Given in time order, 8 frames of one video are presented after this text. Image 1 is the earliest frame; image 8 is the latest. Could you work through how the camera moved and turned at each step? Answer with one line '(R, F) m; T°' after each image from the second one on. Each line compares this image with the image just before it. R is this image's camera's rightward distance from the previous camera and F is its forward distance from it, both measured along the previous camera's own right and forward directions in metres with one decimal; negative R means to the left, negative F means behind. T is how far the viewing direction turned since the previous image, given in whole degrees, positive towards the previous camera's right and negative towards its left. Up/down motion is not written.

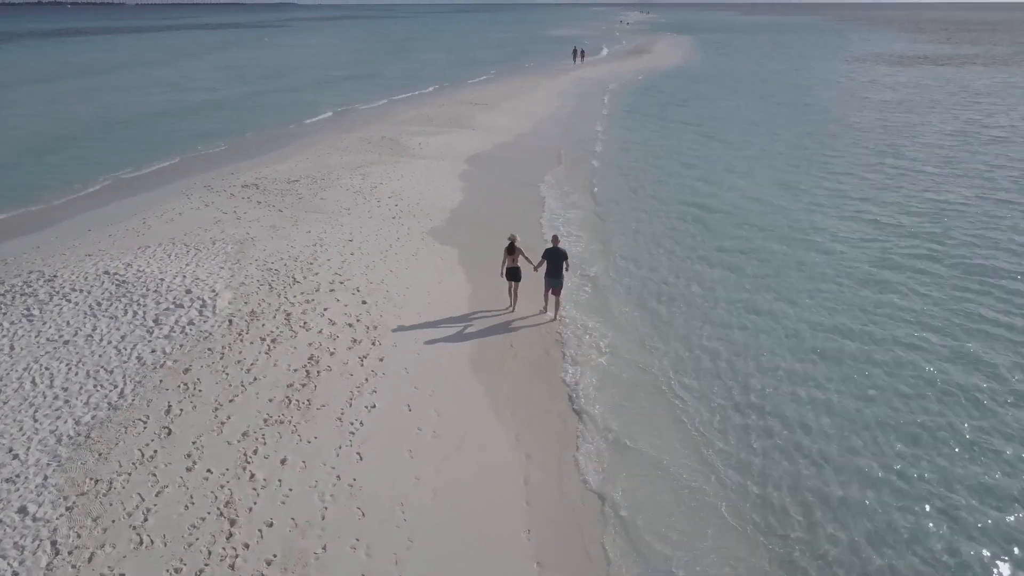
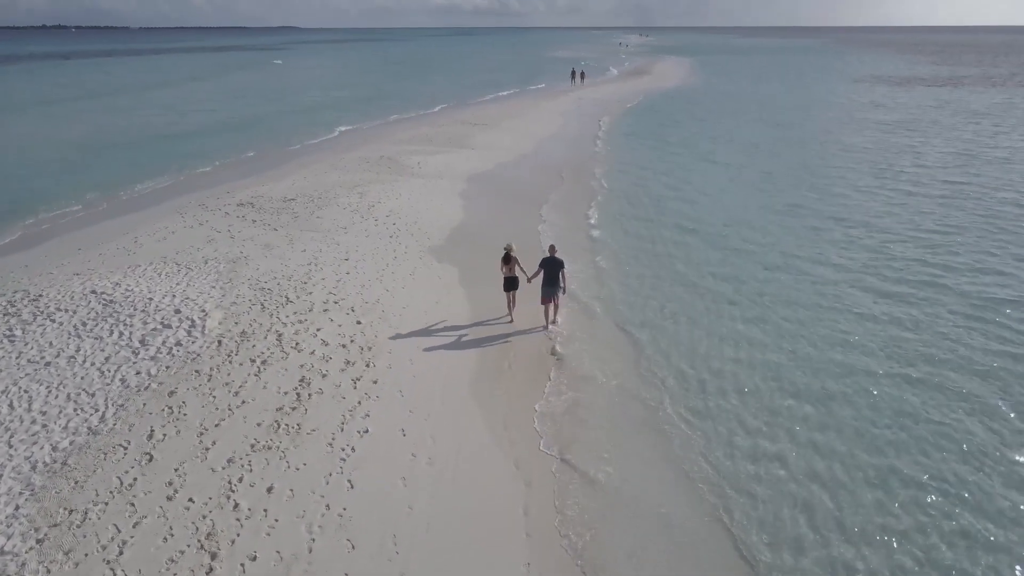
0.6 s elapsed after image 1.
(0.0, +0.3) m; 0°
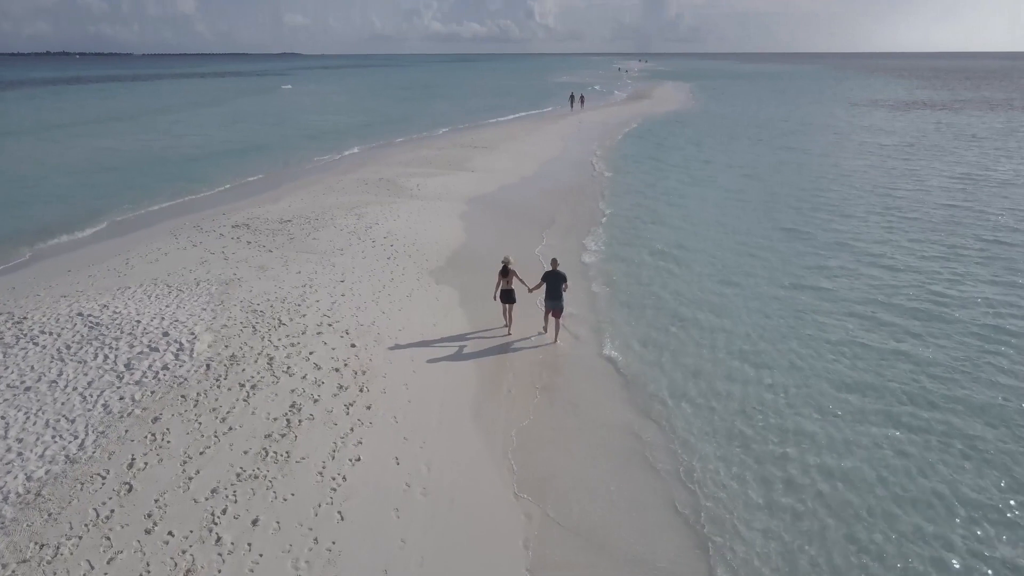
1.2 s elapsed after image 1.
(0.0, +0.3) m; 0°
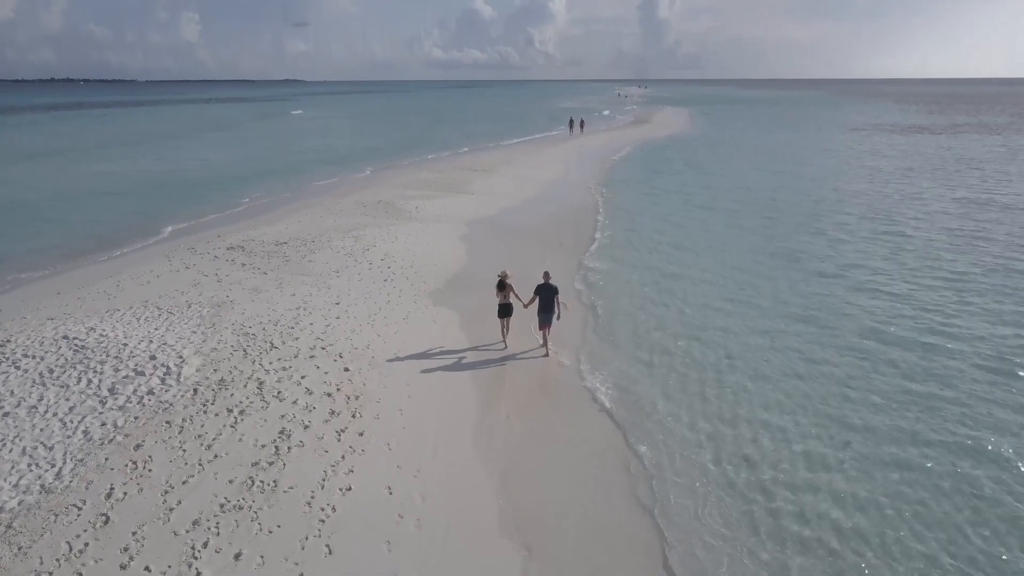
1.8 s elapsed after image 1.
(0.0, +0.3) m; 0°
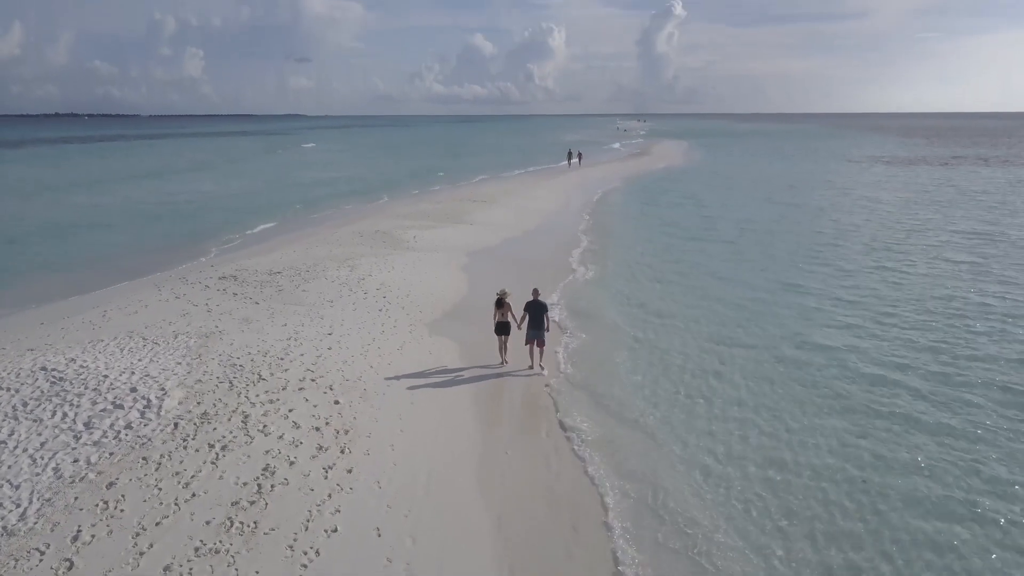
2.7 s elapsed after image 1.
(0.0, +0.4) m; 0°
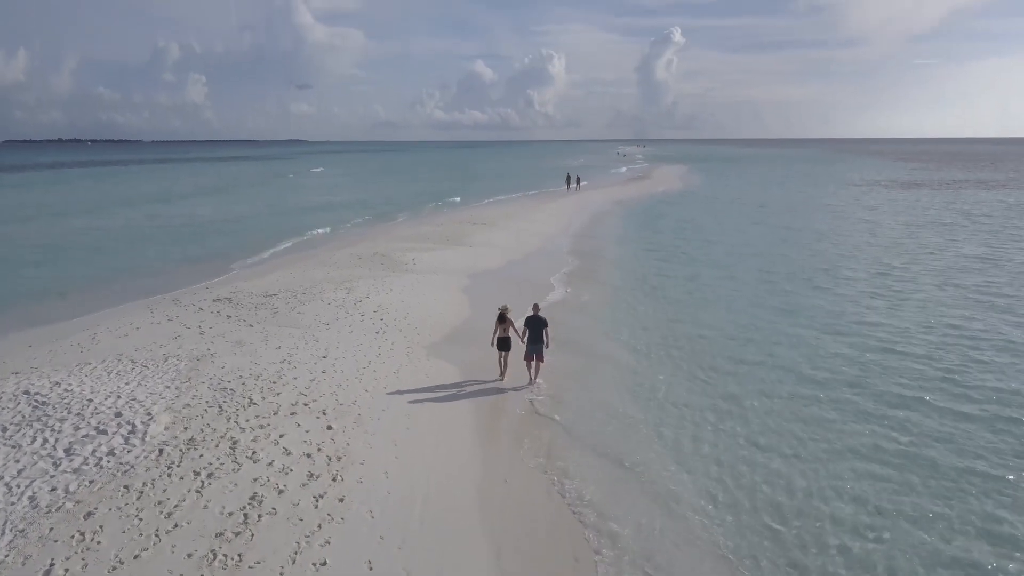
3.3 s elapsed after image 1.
(0.0, +0.3) m; 0°
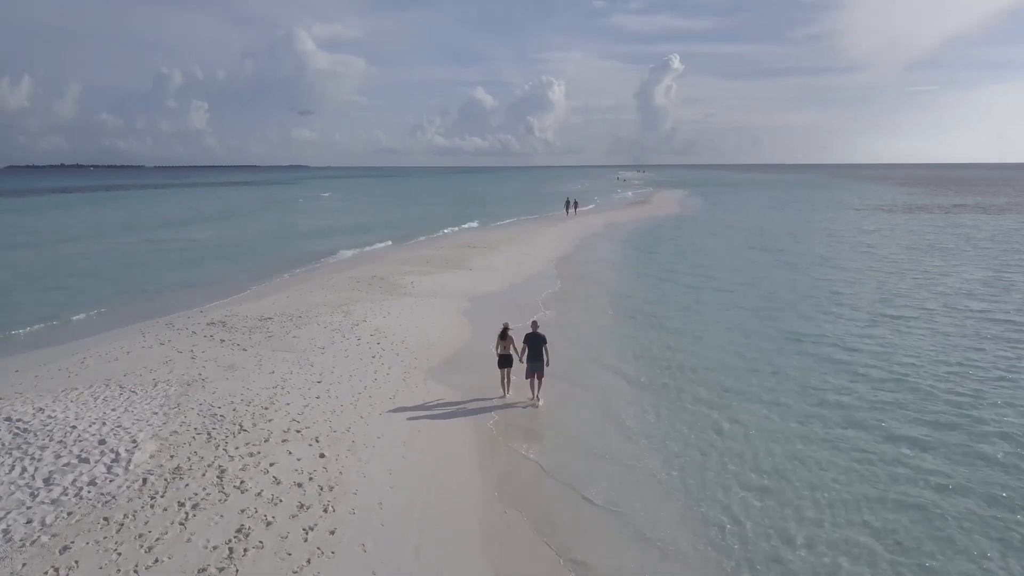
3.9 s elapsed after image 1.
(0.0, +0.3) m; 0°
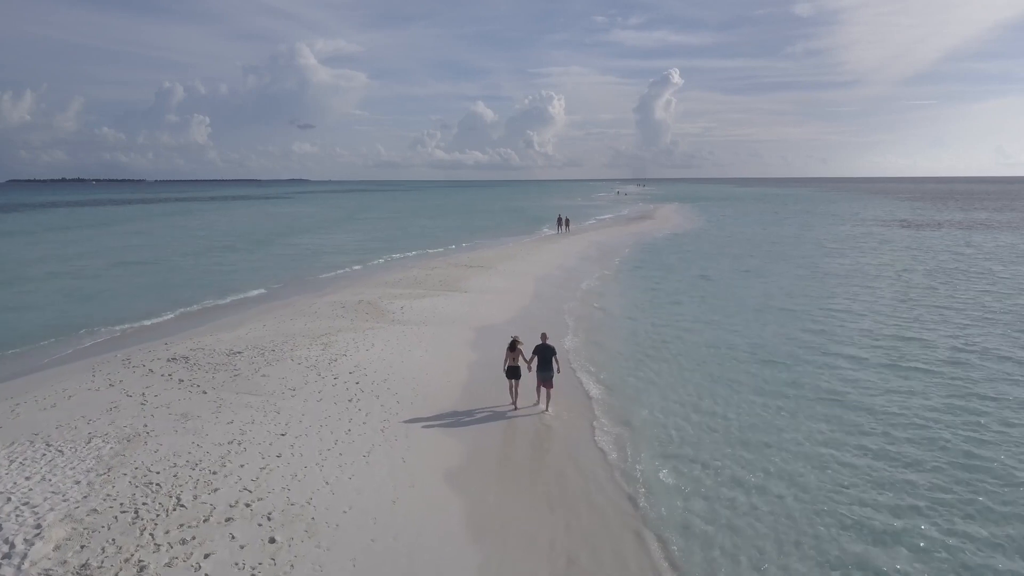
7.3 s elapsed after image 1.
(+0.1, +1.6) m; 0°
